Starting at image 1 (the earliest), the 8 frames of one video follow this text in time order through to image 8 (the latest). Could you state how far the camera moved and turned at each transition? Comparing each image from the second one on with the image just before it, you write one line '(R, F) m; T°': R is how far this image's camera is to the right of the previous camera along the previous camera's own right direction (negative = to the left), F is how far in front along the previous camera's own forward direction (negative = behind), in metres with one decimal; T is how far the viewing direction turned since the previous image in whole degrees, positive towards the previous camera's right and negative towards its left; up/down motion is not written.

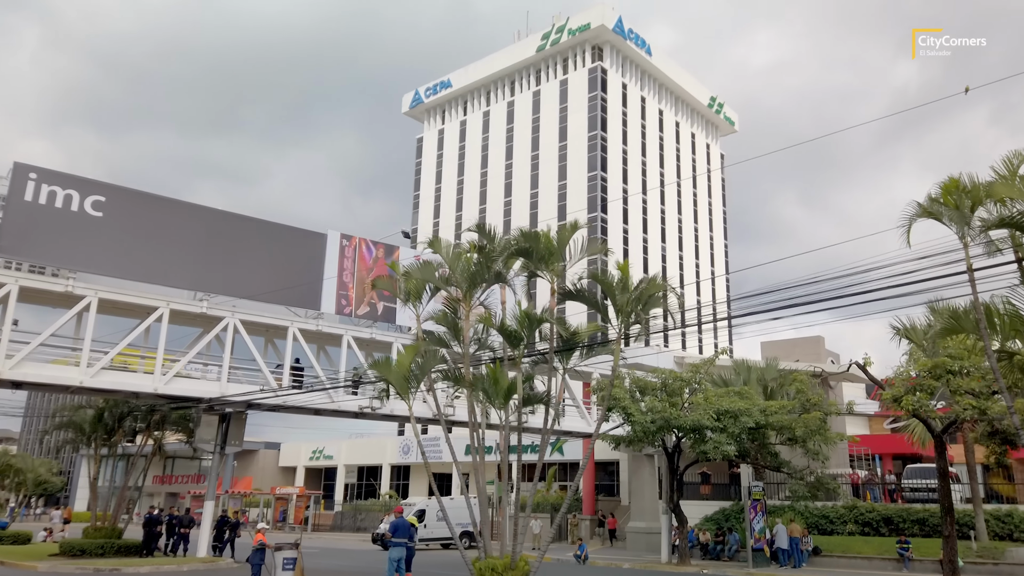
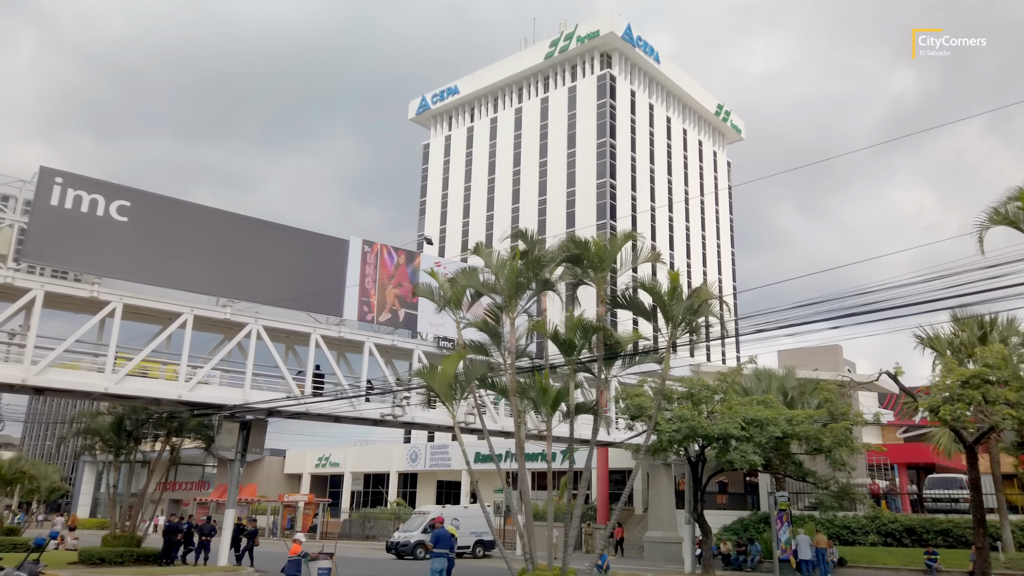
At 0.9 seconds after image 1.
(-0.8, +0.2) m; 0°
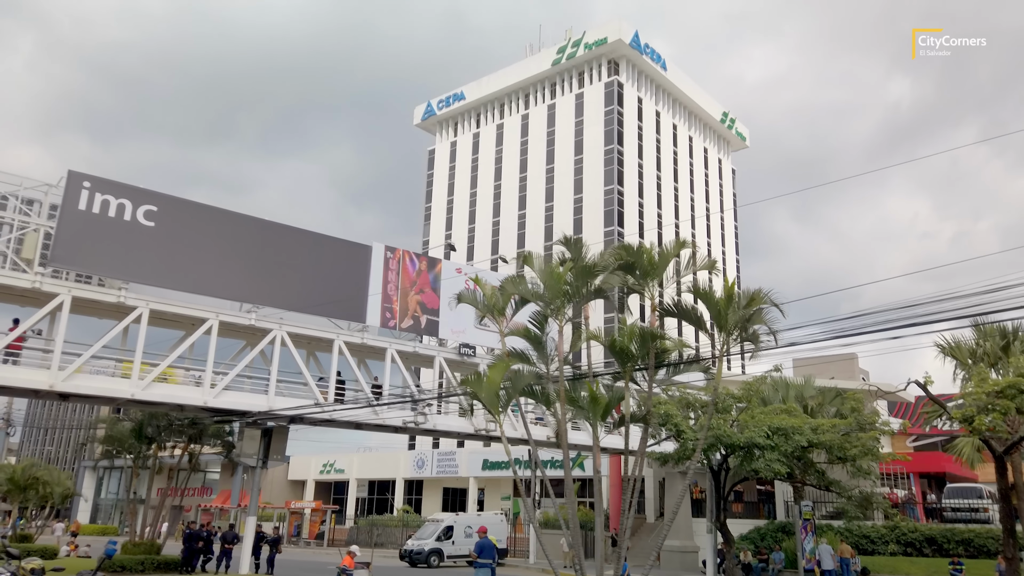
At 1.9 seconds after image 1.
(-0.9, +0.1) m; 0°
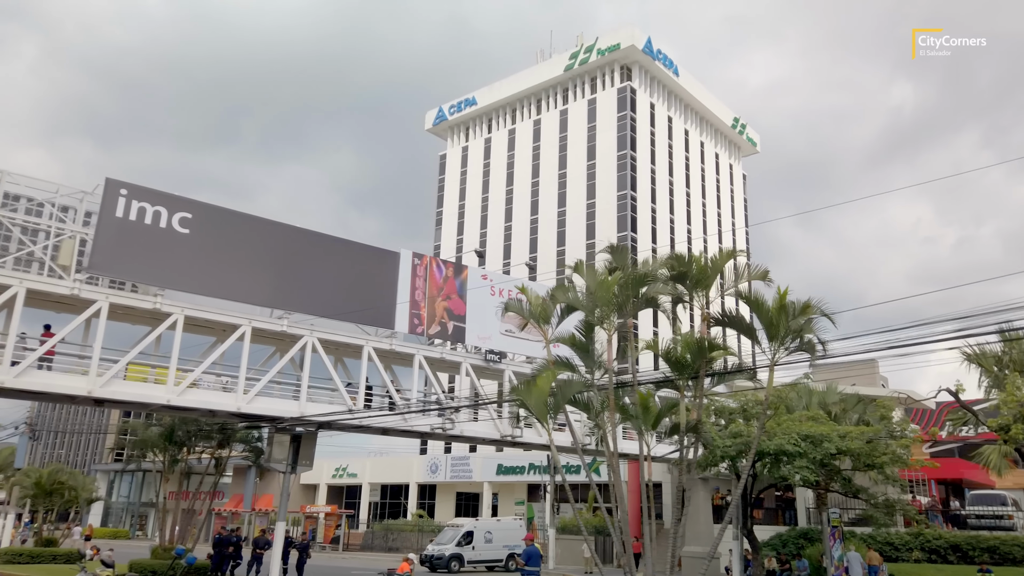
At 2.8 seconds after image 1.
(-0.8, -0.1) m; 0°
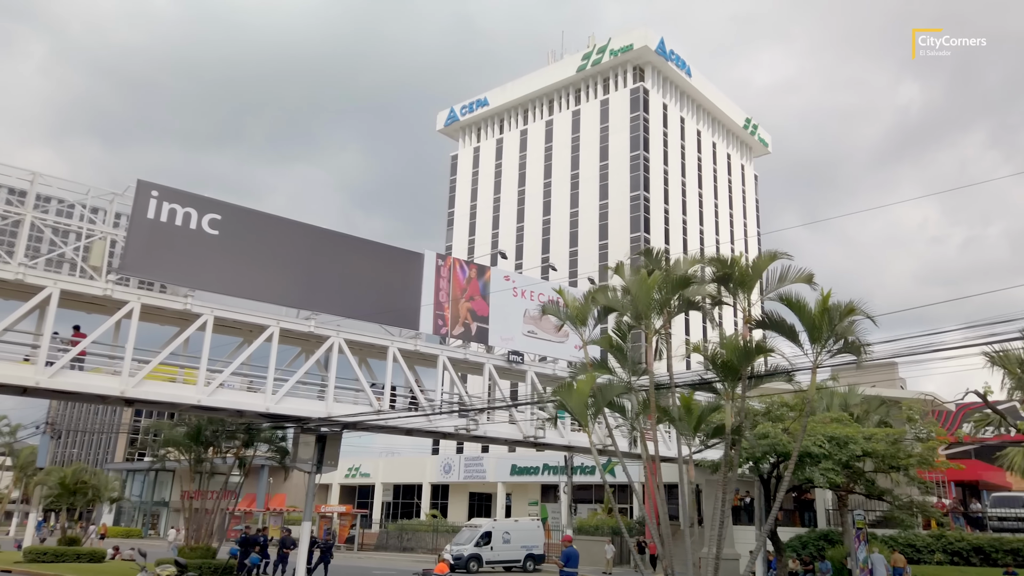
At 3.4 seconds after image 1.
(-0.6, -0.1) m; 0°
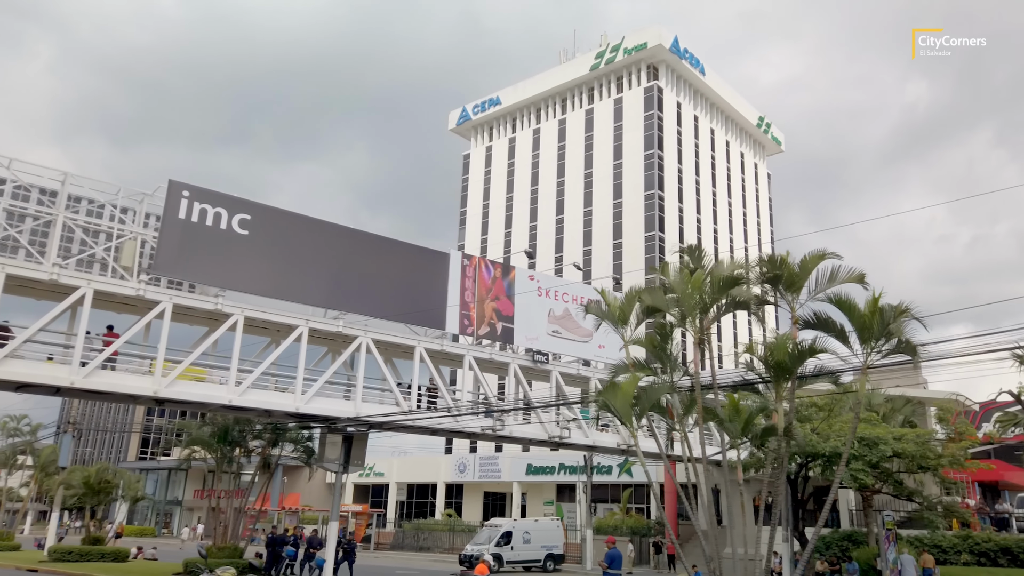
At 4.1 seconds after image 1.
(-0.7, +0.1) m; 0°
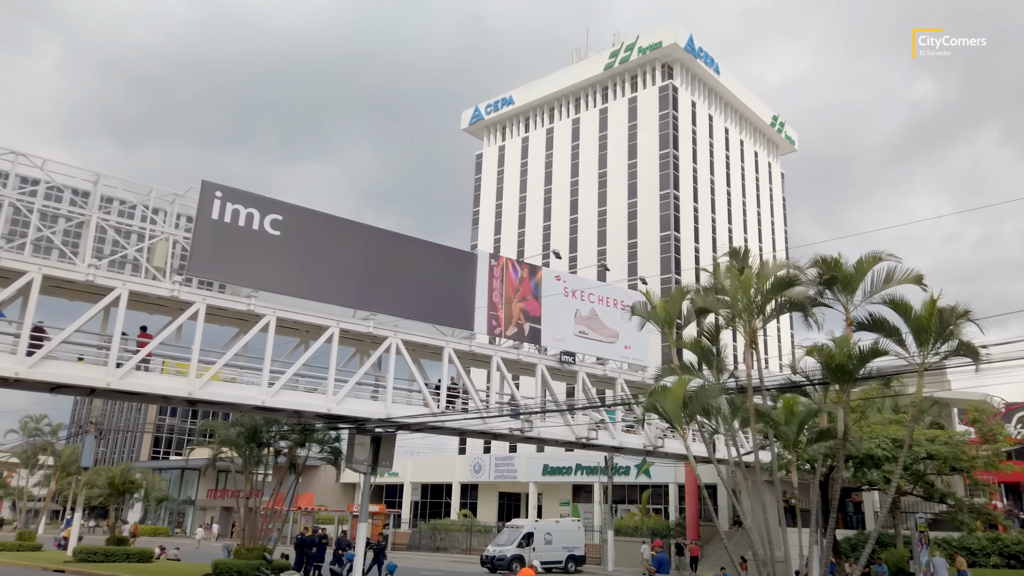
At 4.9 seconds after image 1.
(-0.8, +0.1) m; 0°
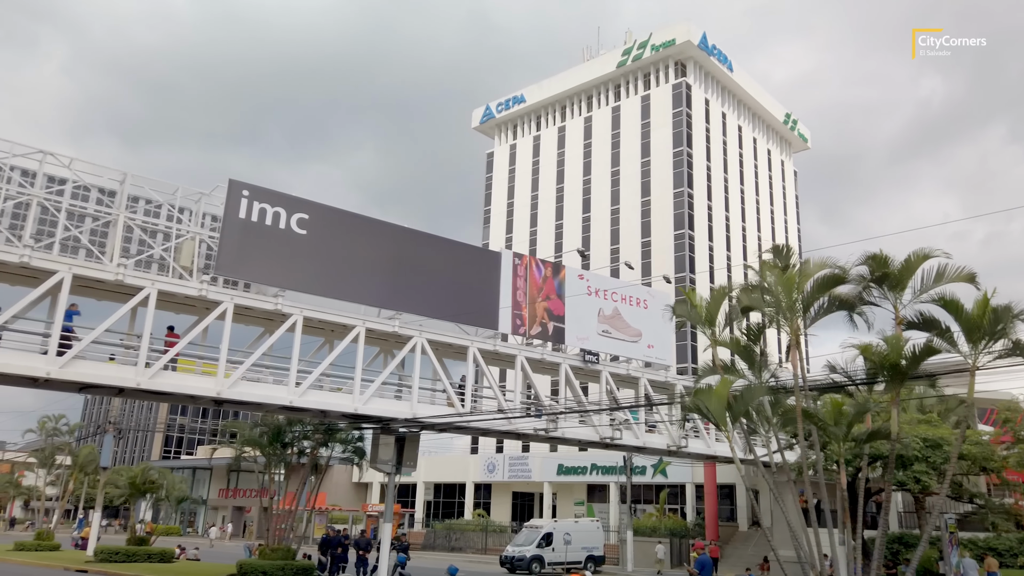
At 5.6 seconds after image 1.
(-0.6, +0.2) m; 0°
